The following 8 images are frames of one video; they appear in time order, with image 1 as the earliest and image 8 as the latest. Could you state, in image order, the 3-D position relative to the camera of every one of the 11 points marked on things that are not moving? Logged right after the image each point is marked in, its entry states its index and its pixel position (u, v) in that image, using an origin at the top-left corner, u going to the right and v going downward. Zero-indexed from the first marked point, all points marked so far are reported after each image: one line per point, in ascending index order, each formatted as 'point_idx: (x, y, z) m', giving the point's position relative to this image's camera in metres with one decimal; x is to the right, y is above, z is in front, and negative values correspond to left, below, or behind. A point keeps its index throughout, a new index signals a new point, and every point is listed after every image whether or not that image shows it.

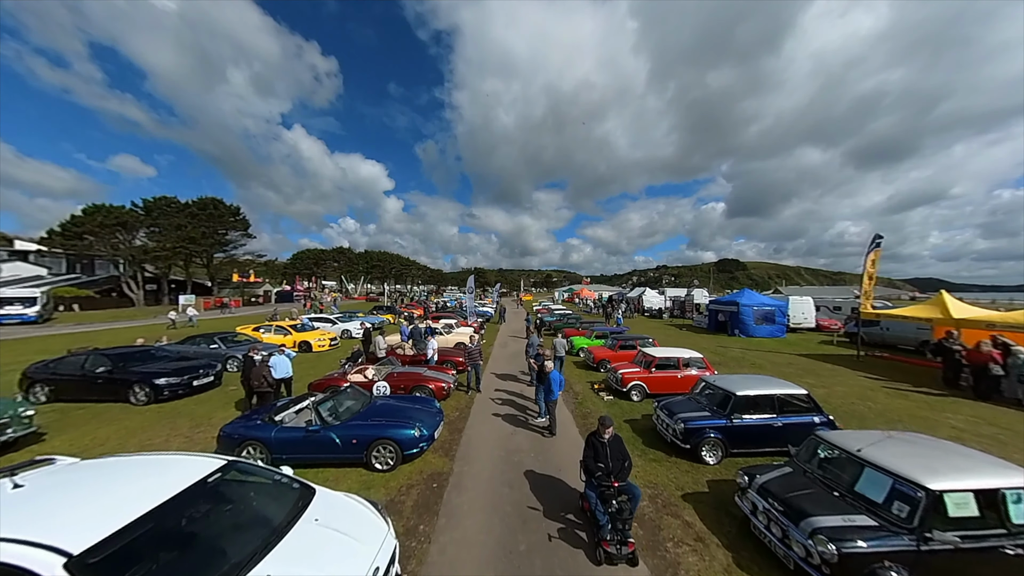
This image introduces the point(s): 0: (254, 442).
0: (-5.5, -3.3, +6.9) m
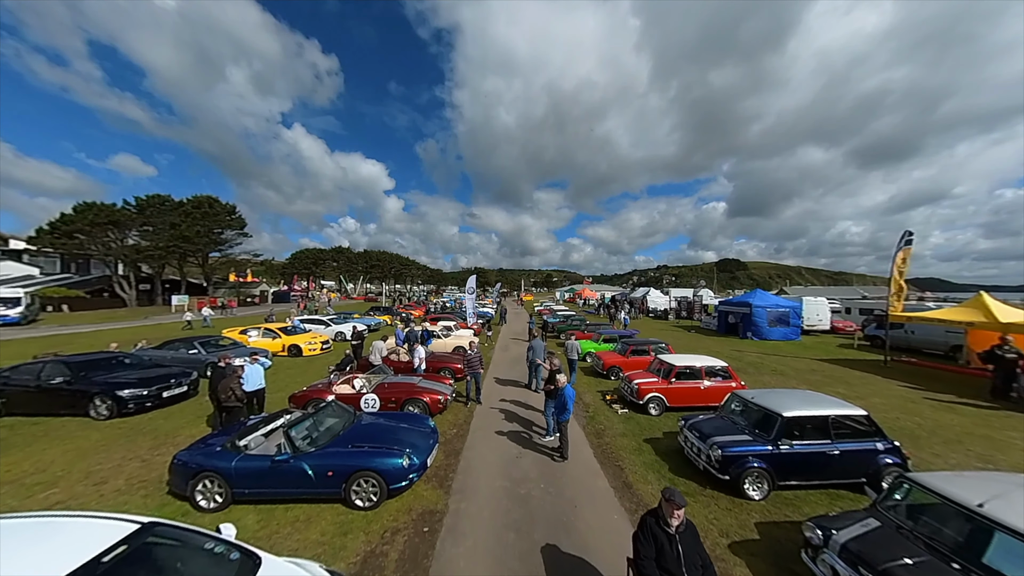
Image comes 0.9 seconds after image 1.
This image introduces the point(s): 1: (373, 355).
0: (-5.4, -3.3, +5.8) m
1: (-5.7, -2.6, +12.5) m
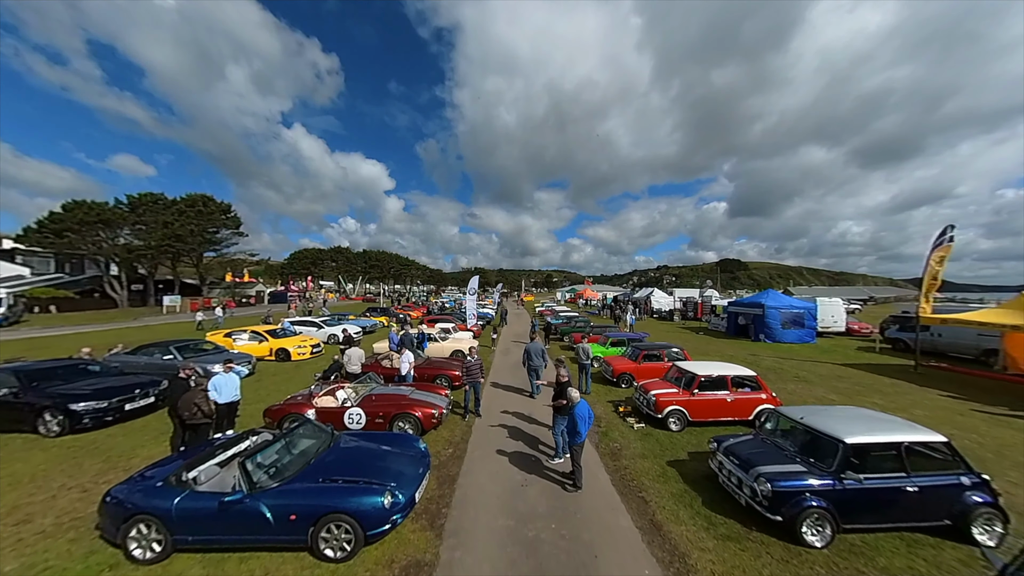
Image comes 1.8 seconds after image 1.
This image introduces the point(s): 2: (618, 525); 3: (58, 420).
0: (-5.3, -3.3, +4.7) m
1: (-5.6, -2.6, +11.5) m
2: (+1.7, -3.9, +5.3) m
3: (-11.9, -3.4, +8.4) m
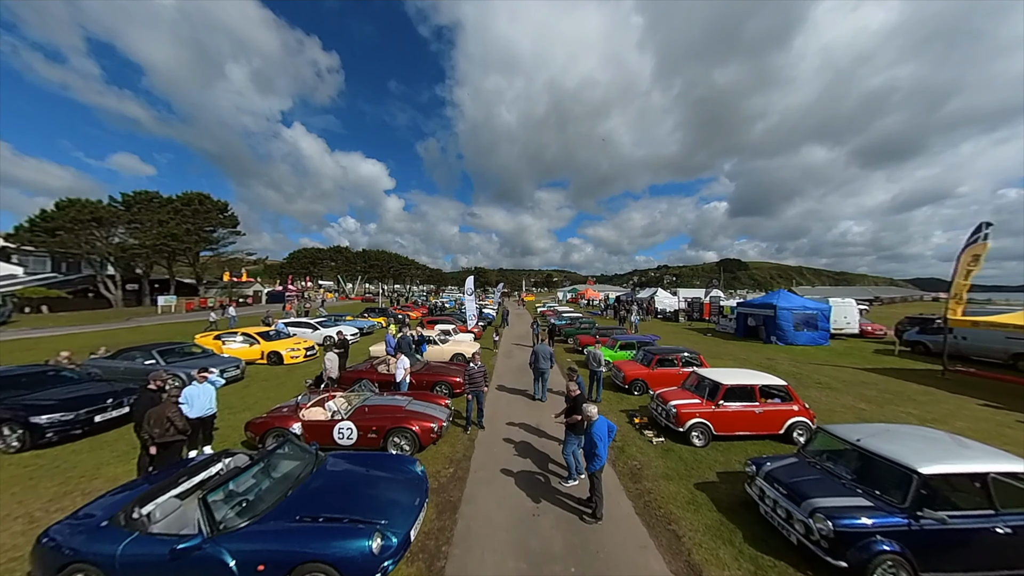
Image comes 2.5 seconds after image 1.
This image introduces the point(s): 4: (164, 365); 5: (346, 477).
0: (-5.1, -3.4, +3.9) m
1: (-5.5, -2.7, +10.7) m
2: (+1.9, -3.9, +4.5) m
3: (-11.7, -3.5, +7.6) m
4: (-13.0, -2.9, +12.1) m
5: (-2.8, -3.2, +5.4) m
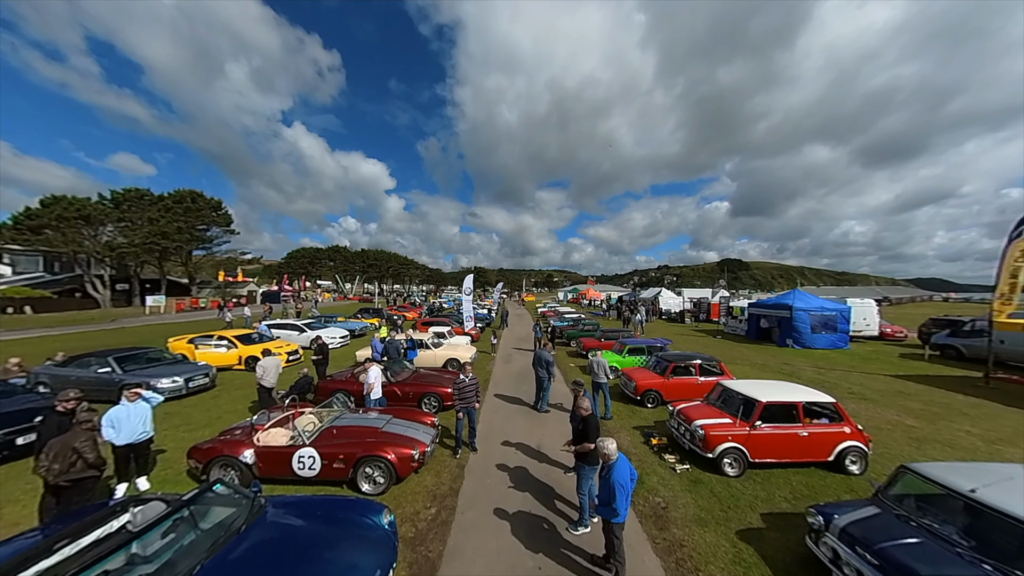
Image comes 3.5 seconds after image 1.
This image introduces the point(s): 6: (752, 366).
0: (-5.2, -3.3, +2.6) m
1: (-5.5, -2.6, +9.4) m
2: (+1.8, -3.9, +3.2) m
3: (-11.8, -3.4, +6.4) m
4: (-13.1, -2.9, +10.8) m
5: (-2.9, -3.1, +4.1) m
6: (+12.1, -3.9, +16.2) m
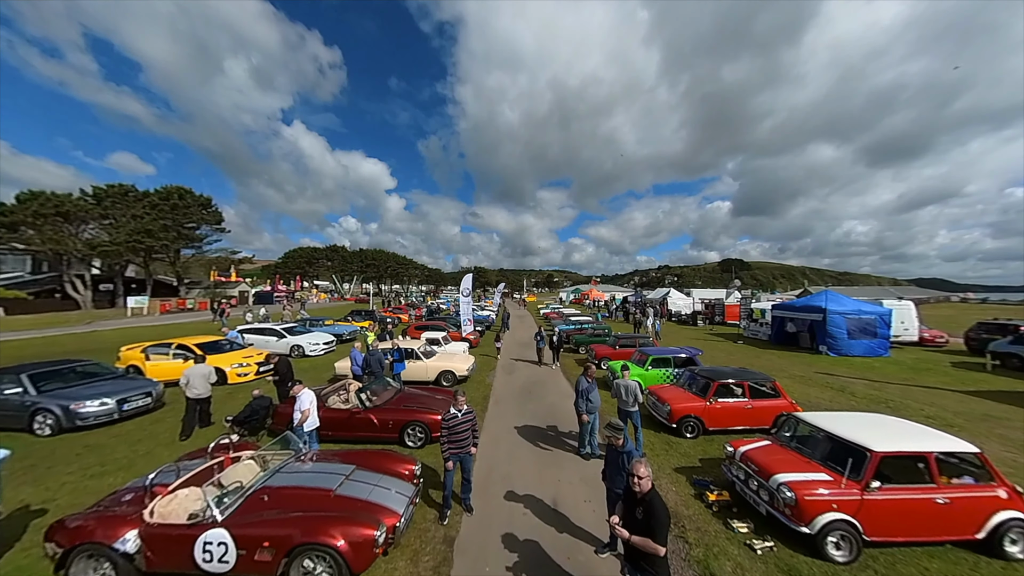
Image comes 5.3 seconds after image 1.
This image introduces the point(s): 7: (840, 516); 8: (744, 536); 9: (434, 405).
0: (-5.1, -3.4, +0.6) m
1: (-5.4, -2.7, +7.4) m
2: (+2.0, -3.9, +1.1) m
3: (-11.6, -3.5, +4.4) m
4: (-13.0, -2.9, +8.8) m
5: (-2.7, -3.2, +2.1) m
6: (+12.3, -3.9, +14.2) m
7: (+4.8, -3.3, +4.7) m
8: (+3.7, -3.9, +5.0) m
9: (-2.0, -3.0, +8.4) m
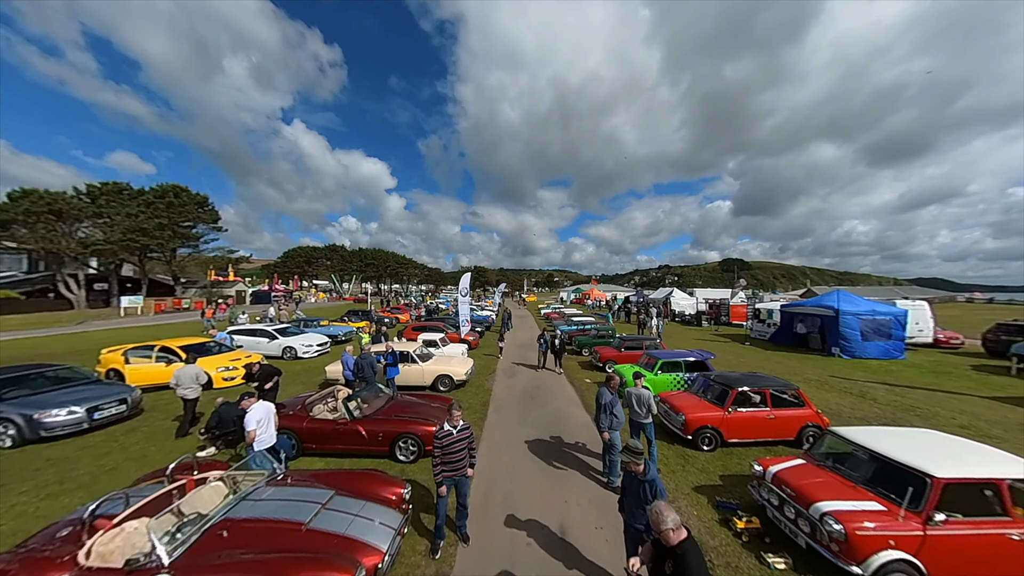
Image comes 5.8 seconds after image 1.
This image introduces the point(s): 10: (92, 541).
0: (-5.1, -3.4, -0.1) m
1: (-5.3, -2.7, +6.7) m
2: (+2.0, -3.9, +0.5) m
3: (-11.6, -3.5, +3.7) m
4: (-12.9, -2.9, +8.1) m
5: (-2.7, -3.2, +1.4) m
6: (+12.3, -3.9, +13.5) m
7: (+4.8, -3.3, +4.0) m
8: (+3.7, -3.9, +4.3) m
9: (-2.0, -3.0, +7.7) m
10: (-4.9, -2.9, +3.8) m
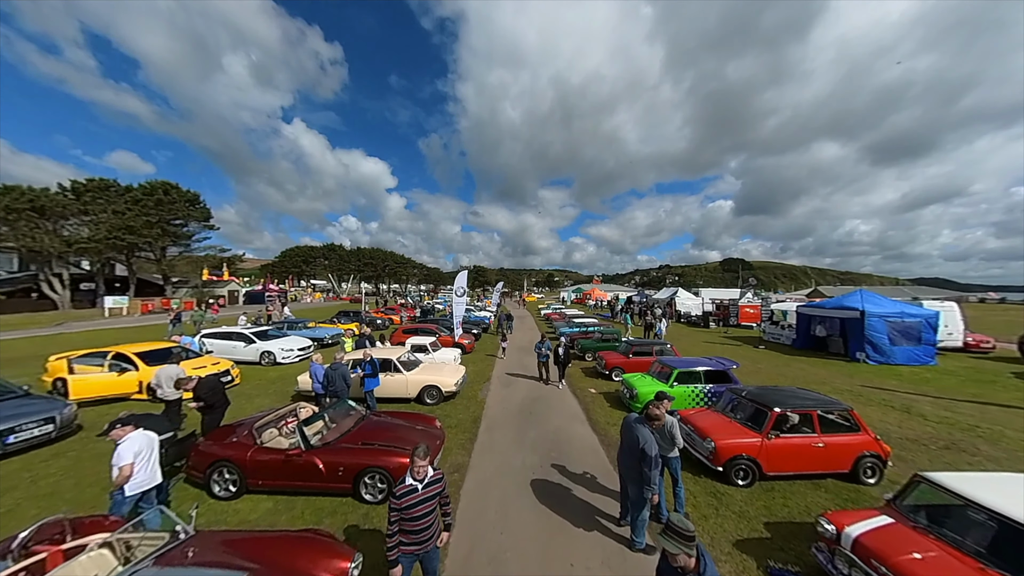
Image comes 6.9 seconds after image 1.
0: (-5.2, -3.4, -1.5) m
1: (-5.5, -2.6, +5.3) m
2: (+1.8, -3.9, -0.9) m
3: (-11.8, -3.4, +2.3) m
4: (-13.1, -2.9, +6.8) m
5: (-2.9, -3.2, 0.0) m
6: (+12.2, -3.9, +12.1) m
7: (+4.7, -3.3, +2.6) m
8: (+3.5, -3.9, +2.9) m
9: (-2.1, -3.0, +6.3) m
10: (-5.0, -2.9, +2.4) m
